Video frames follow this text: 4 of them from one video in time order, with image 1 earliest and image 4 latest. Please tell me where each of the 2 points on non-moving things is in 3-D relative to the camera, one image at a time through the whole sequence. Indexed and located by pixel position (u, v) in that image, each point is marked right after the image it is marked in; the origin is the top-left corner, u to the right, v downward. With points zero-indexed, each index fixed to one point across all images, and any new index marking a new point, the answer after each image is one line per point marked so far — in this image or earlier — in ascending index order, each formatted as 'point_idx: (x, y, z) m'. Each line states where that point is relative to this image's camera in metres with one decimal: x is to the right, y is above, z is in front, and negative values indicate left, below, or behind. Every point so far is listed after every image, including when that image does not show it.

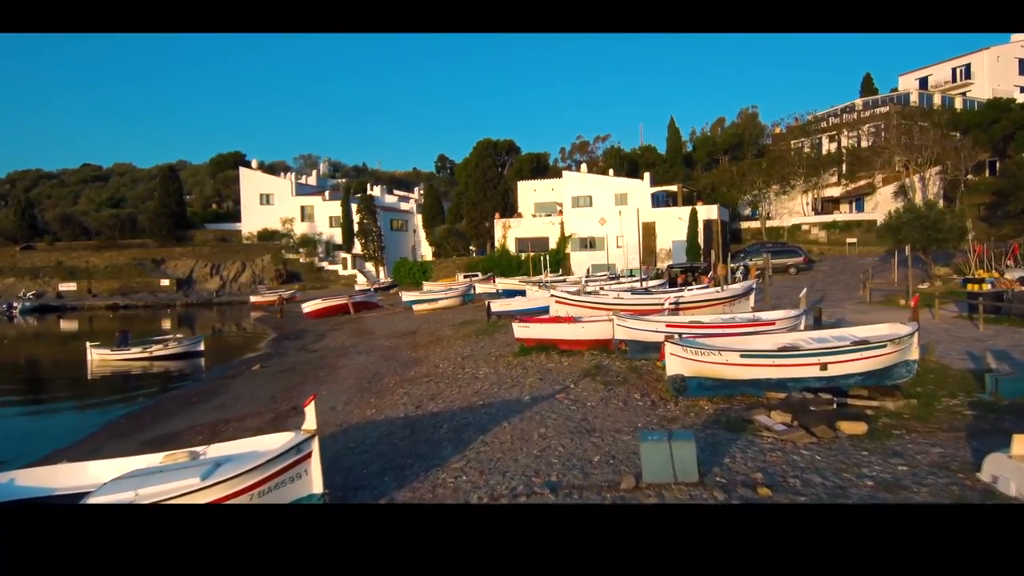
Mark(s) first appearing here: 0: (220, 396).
0: (-7.9, -2.9, +19.3) m
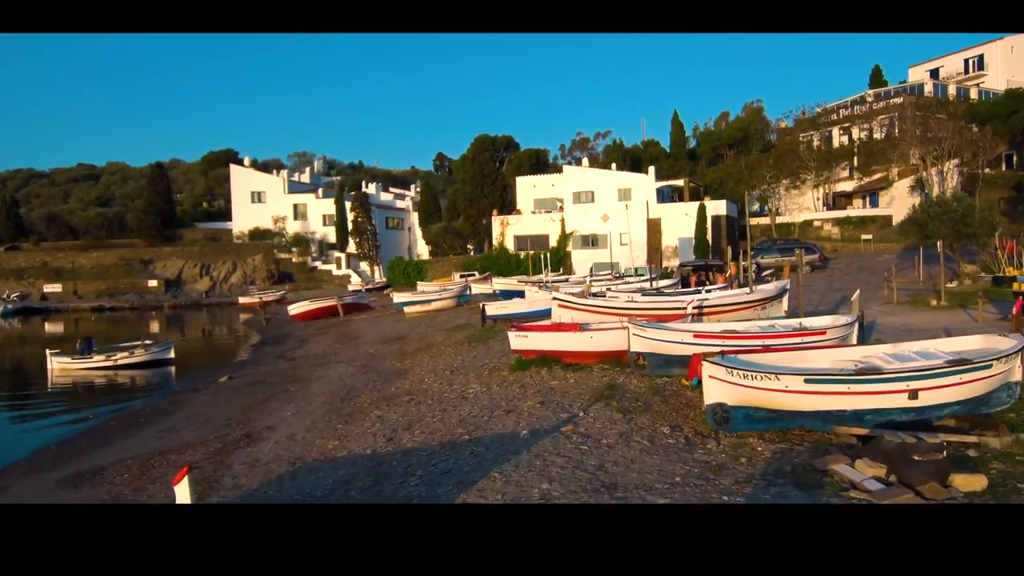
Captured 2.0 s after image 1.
0: (-8.0, -3.0, +16.8) m
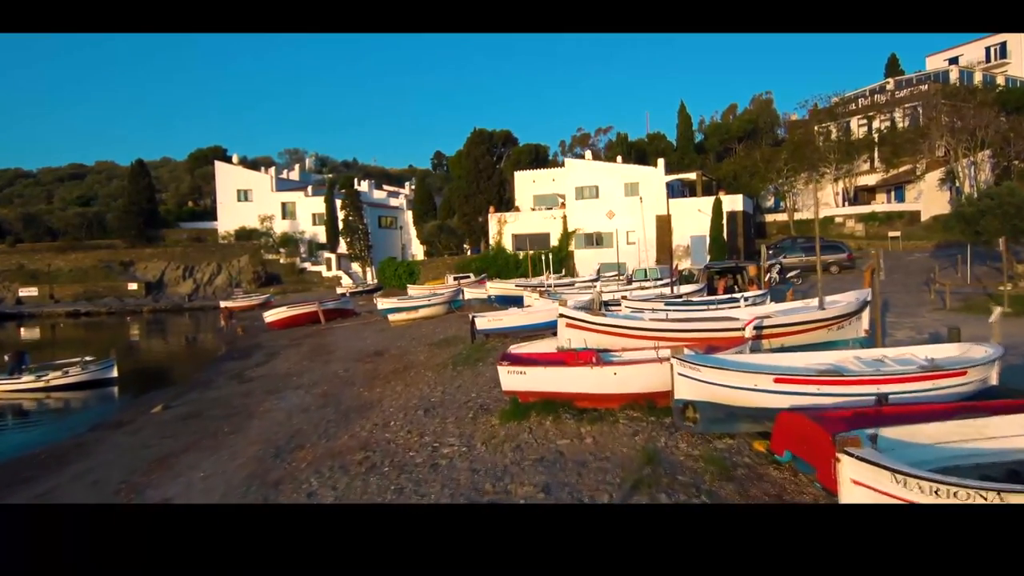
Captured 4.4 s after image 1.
0: (-8.1, -3.3, +12.9) m
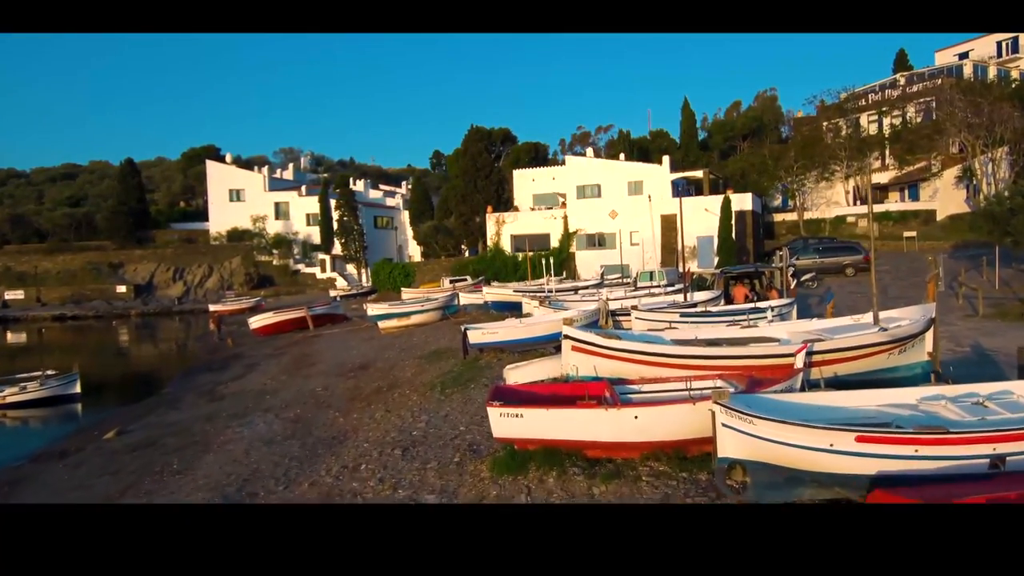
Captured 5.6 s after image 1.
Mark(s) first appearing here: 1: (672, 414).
0: (-8.2, -3.5, +10.9) m
1: (+1.7, -1.3, +7.6) m
